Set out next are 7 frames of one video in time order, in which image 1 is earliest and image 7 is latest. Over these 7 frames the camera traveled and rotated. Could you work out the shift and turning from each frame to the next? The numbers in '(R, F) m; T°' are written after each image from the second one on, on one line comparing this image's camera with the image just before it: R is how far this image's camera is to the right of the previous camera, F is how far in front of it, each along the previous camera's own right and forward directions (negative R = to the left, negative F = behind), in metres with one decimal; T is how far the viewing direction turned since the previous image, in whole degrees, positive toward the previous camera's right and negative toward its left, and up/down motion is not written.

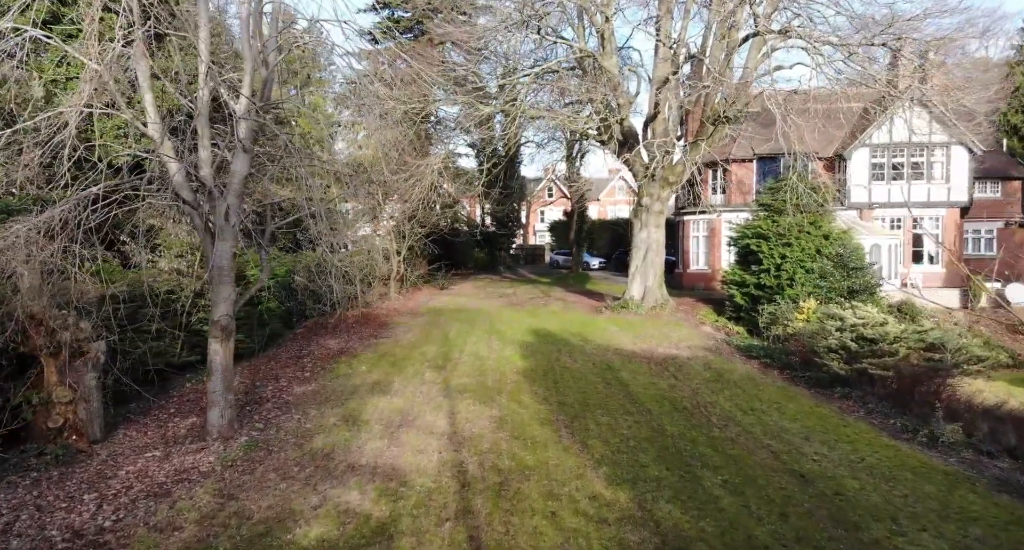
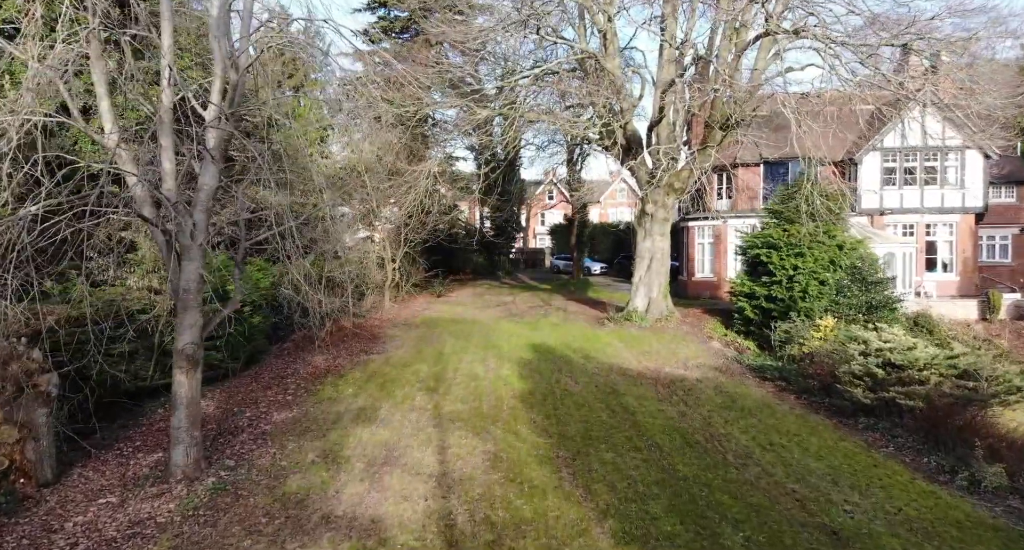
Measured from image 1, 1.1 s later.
(+0.1, +0.7) m; 0°
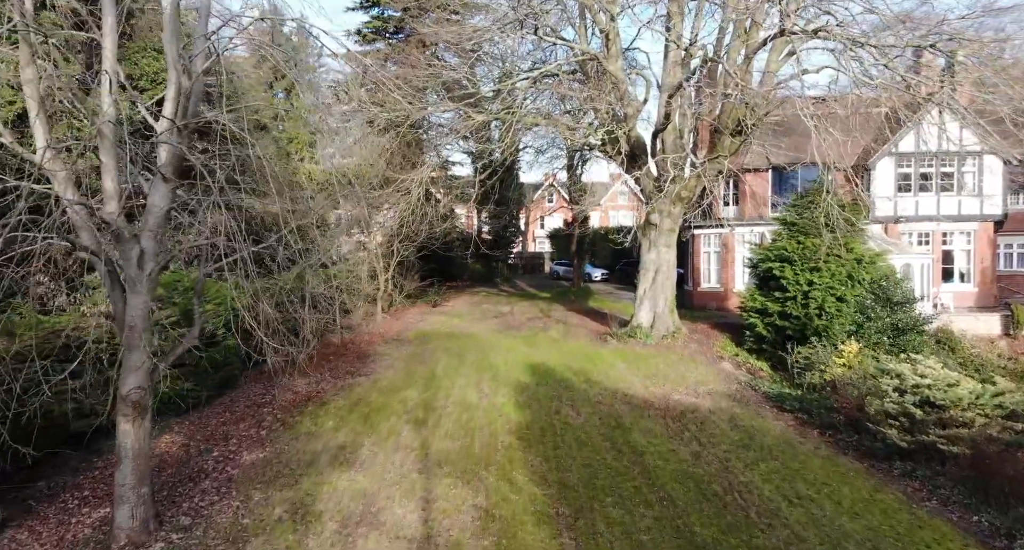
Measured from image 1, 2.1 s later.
(+0.1, +0.8) m; 0°
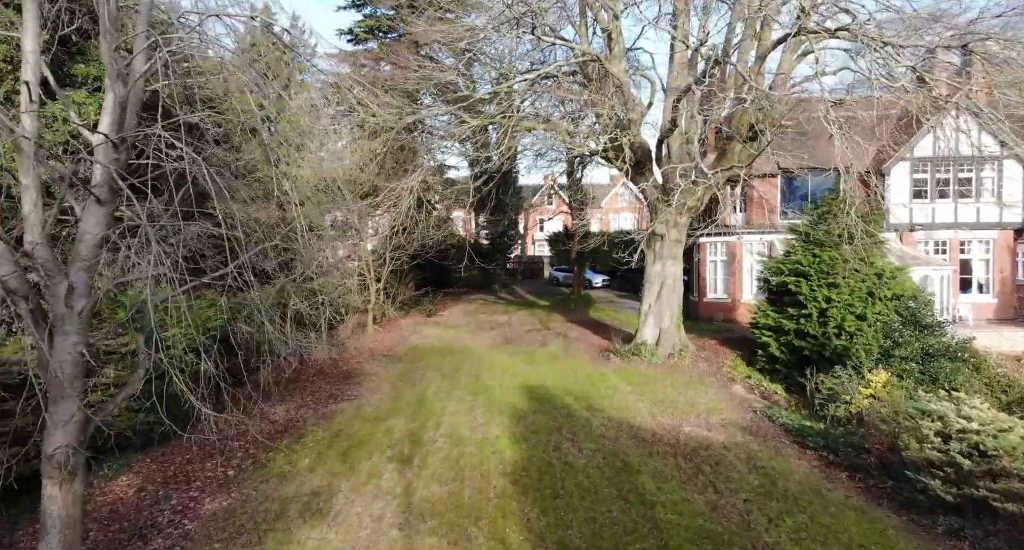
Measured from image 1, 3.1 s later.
(+0.1, +0.8) m; 0°
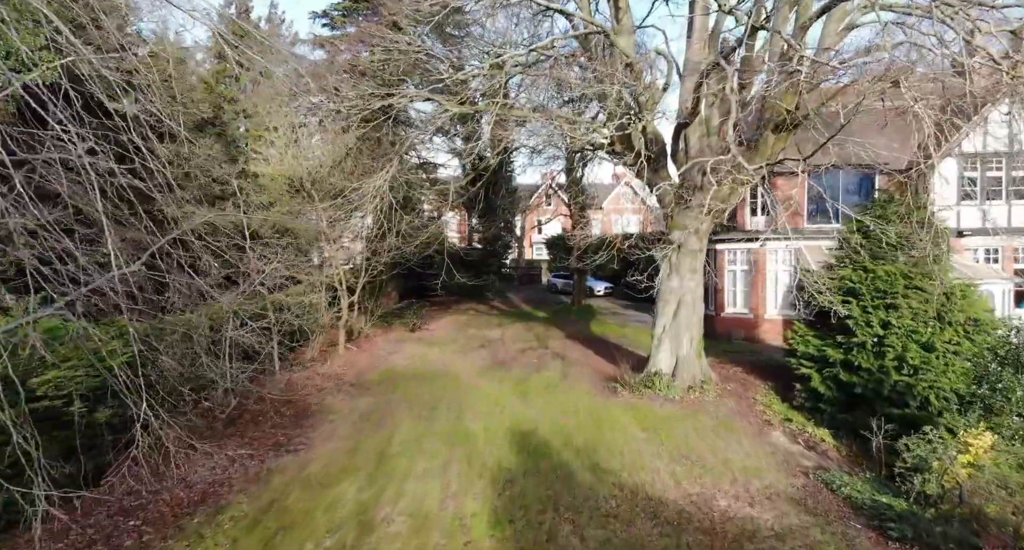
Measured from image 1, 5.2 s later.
(+0.2, +2.2) m; 0°
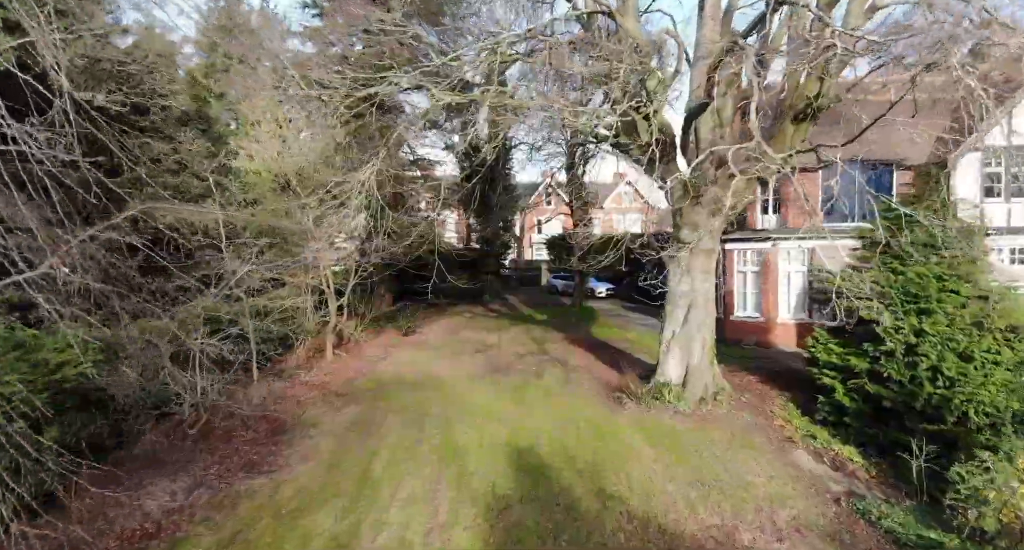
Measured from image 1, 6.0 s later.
(+0.1, +0.8) m; 0°
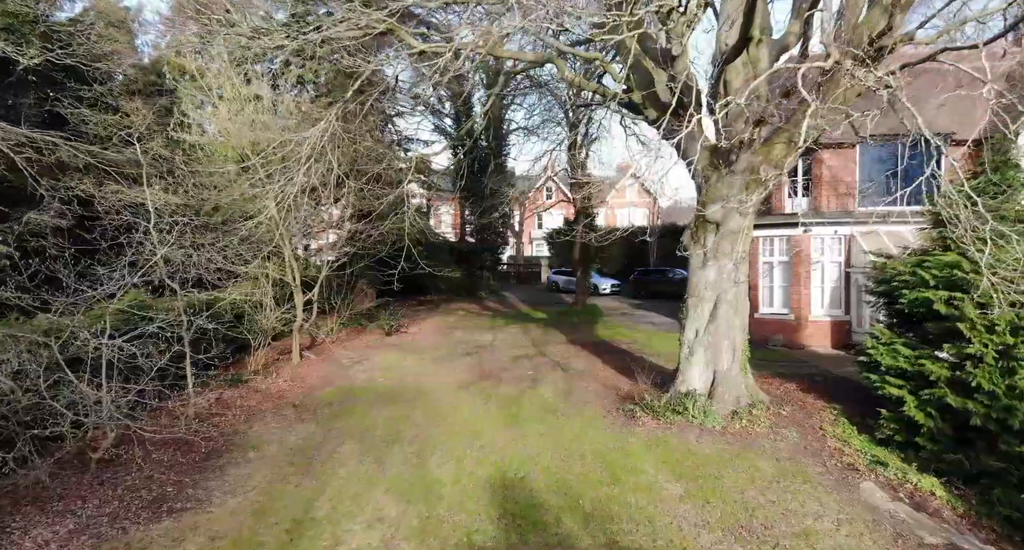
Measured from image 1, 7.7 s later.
(+0.2, +1.9) m; 0°
